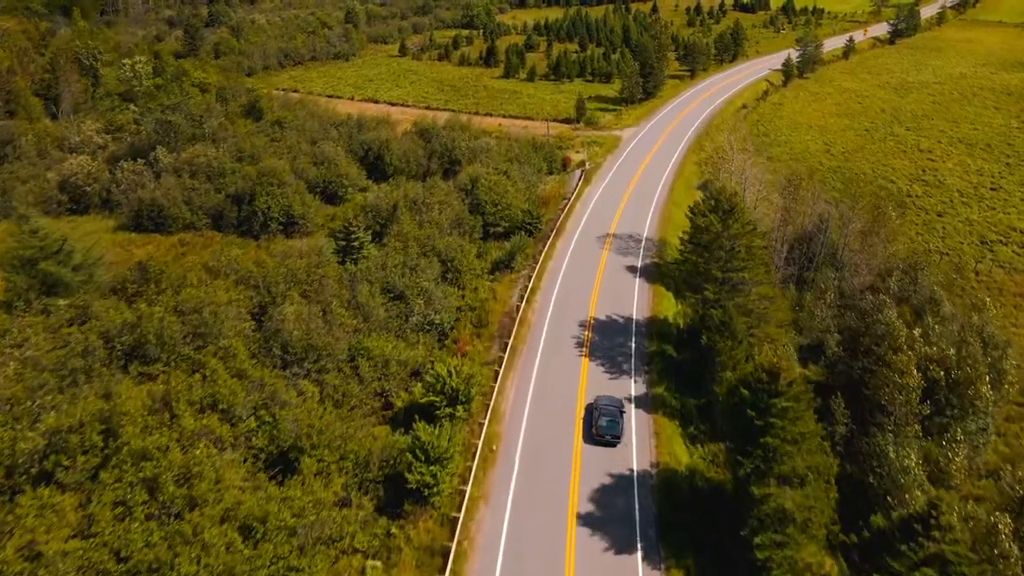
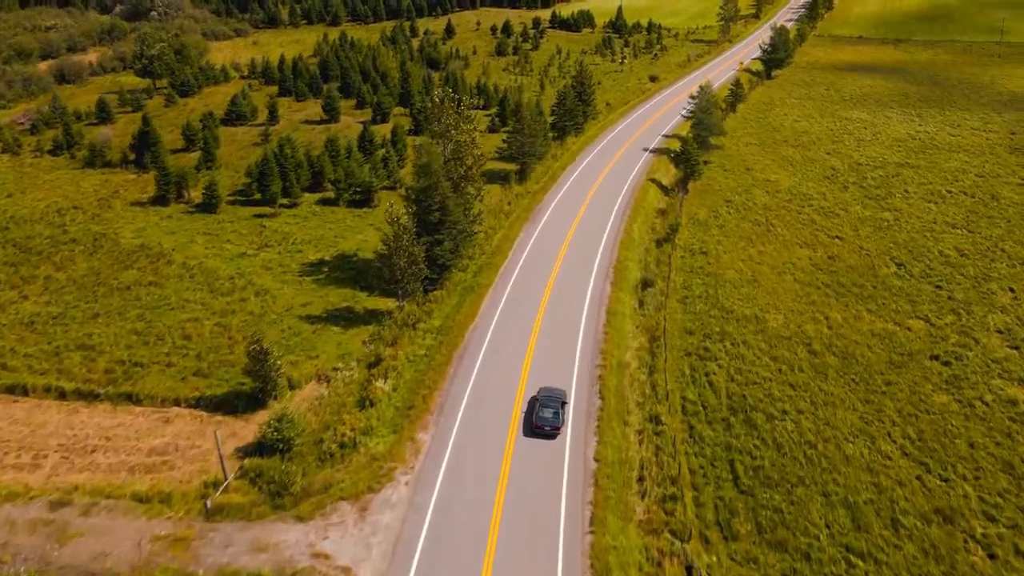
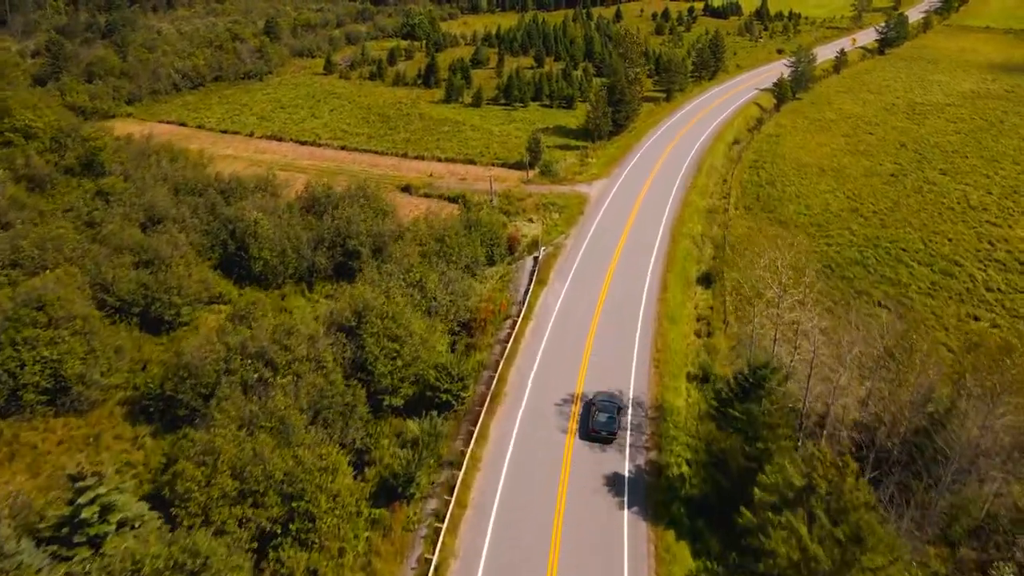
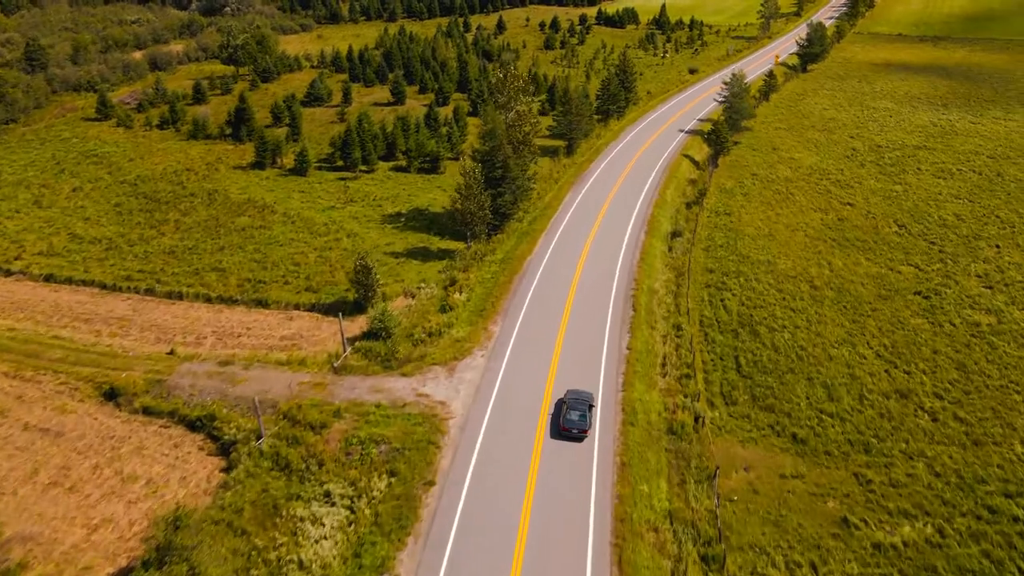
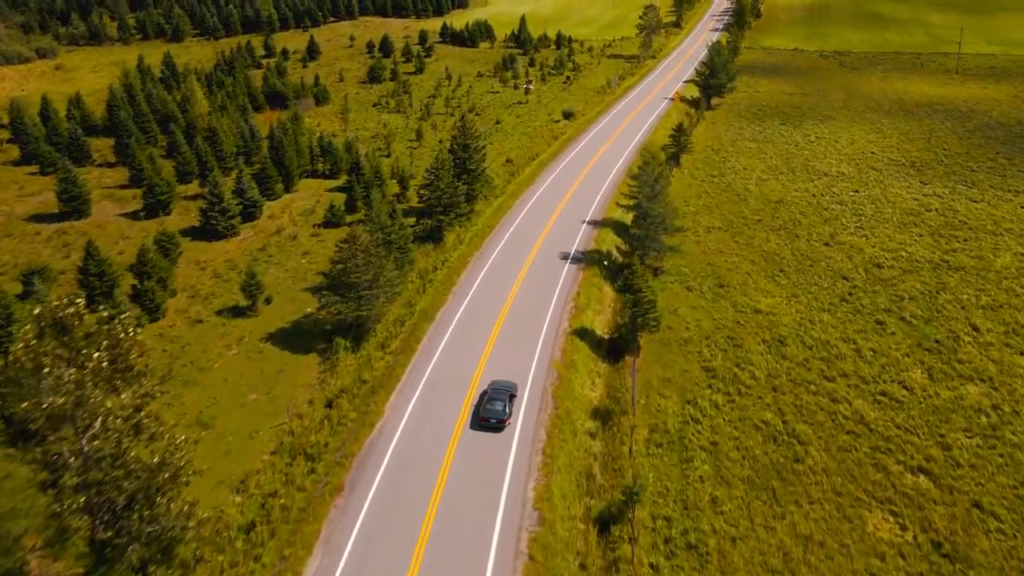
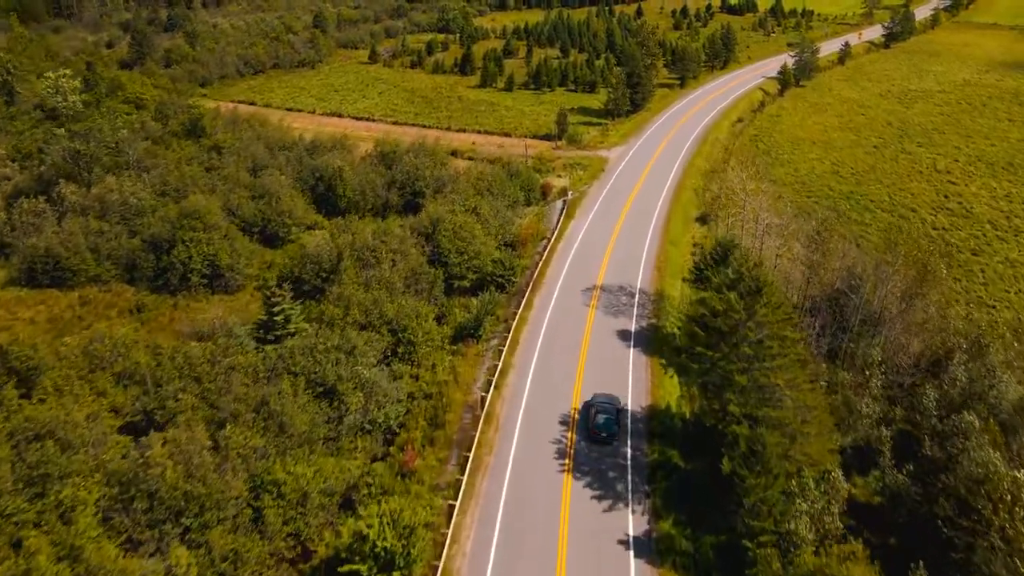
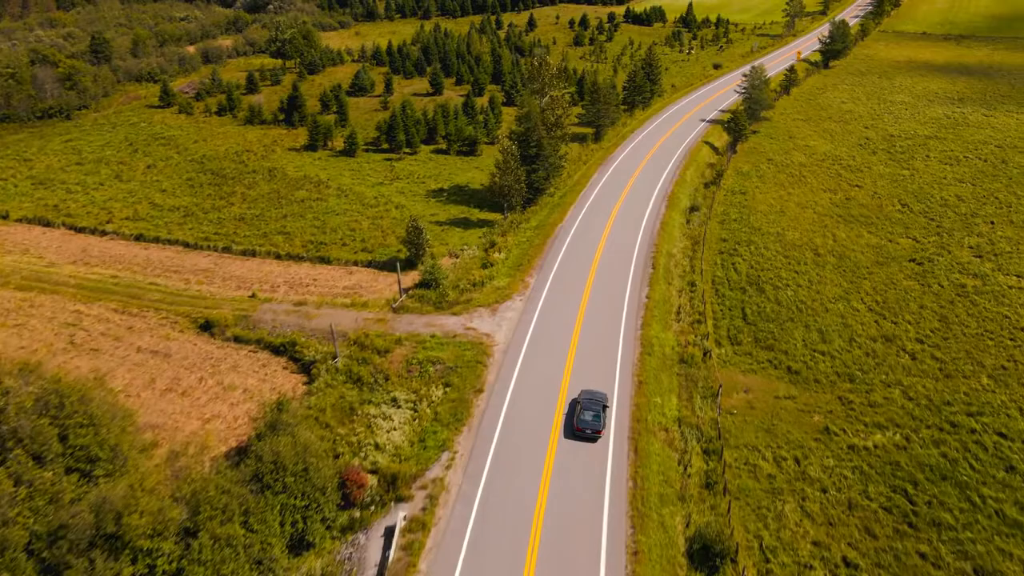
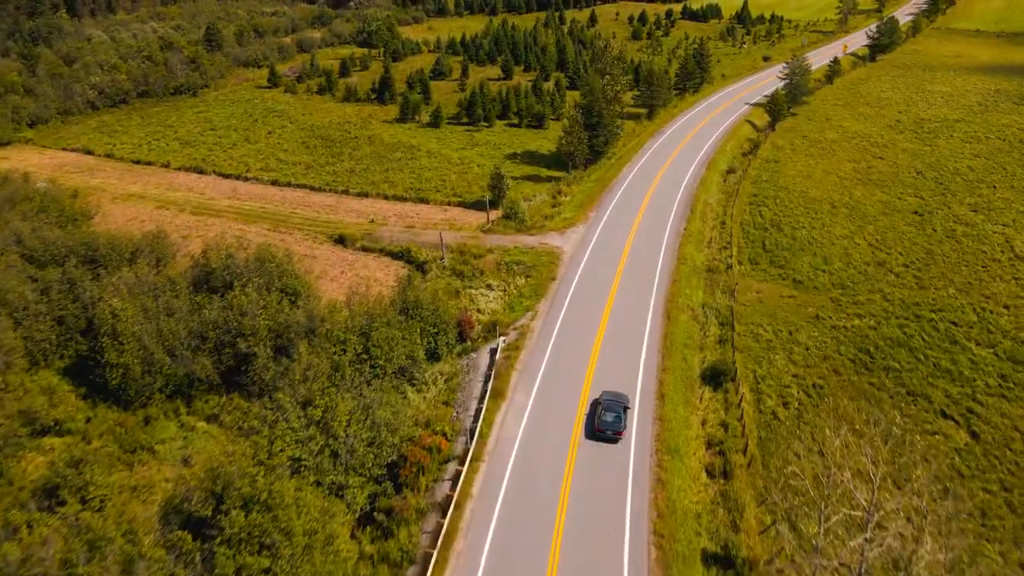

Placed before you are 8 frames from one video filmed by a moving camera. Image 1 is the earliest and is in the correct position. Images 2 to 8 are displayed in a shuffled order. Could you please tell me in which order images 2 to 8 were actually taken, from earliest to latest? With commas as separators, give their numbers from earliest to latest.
6, 3, 8, 7, 4, 2, 5
